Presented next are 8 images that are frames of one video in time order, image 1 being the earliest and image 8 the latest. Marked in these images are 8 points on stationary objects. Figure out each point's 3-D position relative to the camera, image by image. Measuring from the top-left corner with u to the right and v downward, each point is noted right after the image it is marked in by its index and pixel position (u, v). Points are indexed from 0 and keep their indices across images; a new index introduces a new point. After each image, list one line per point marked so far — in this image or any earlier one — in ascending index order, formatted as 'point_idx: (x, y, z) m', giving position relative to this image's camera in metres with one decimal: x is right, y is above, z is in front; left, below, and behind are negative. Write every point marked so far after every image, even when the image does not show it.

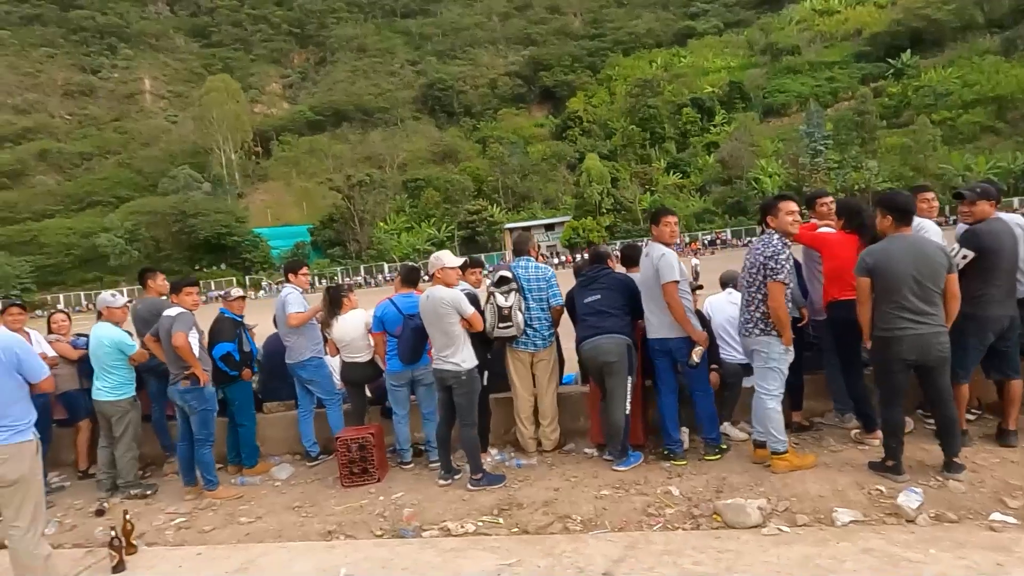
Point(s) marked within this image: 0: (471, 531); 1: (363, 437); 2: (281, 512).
0: (-0.2, -1.4, +3.9) m
1: (-1.1, -1.1, +4.8) m
2: (-1.6, -1.5, +4.5) m
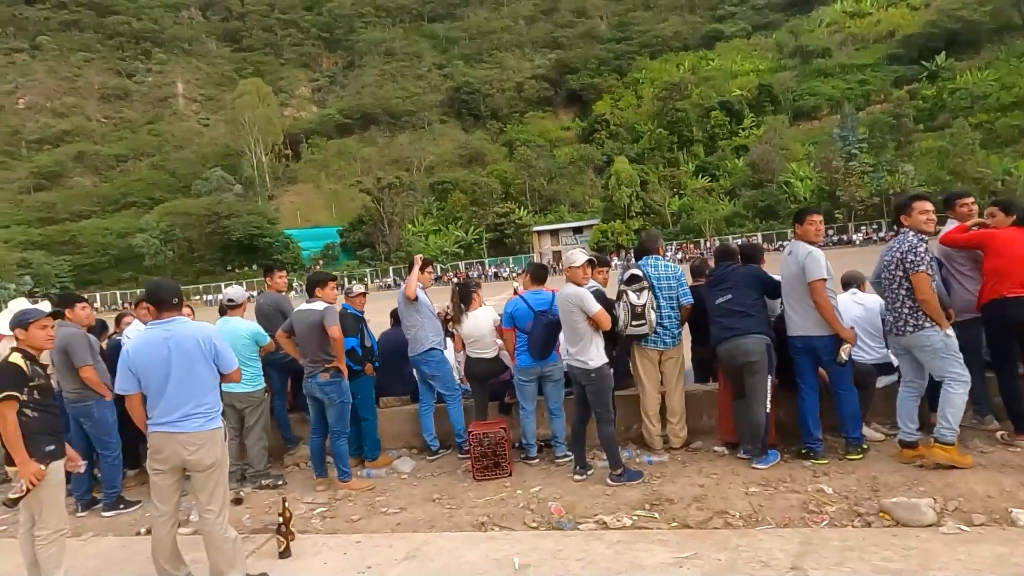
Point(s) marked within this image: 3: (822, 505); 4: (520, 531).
0: (+0.7, -1.4, +3.9) m
1: (-0.1, -1.1, +4.9) m
2: (-0.6, -1.5, +4.6) m
3: (+1.8, -1.3, +3.9) m
4: (+0.1, -1.5, +3.9) m
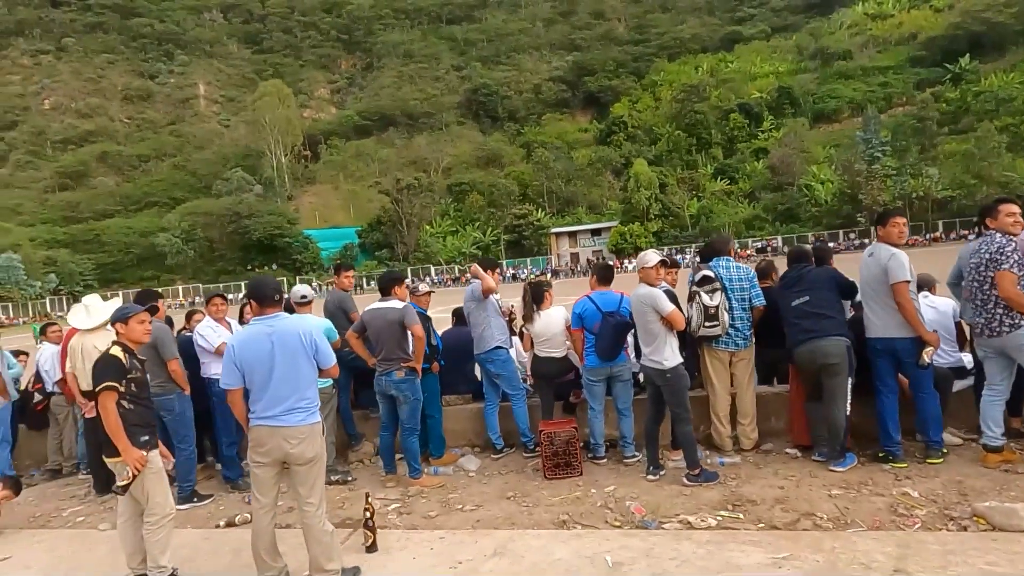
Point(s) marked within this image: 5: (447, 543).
0: (+1.2, -1.4, +3.9) m
1: (+0.4, -1.1, +4.9) m
2: (-0.1, -1.5, +4.6) m
3: (+2.3, -1.3, +3.8) m
4: (+0.6, -1.5, +4.0) m
5: (-0.4, -1.5, +4.0) m
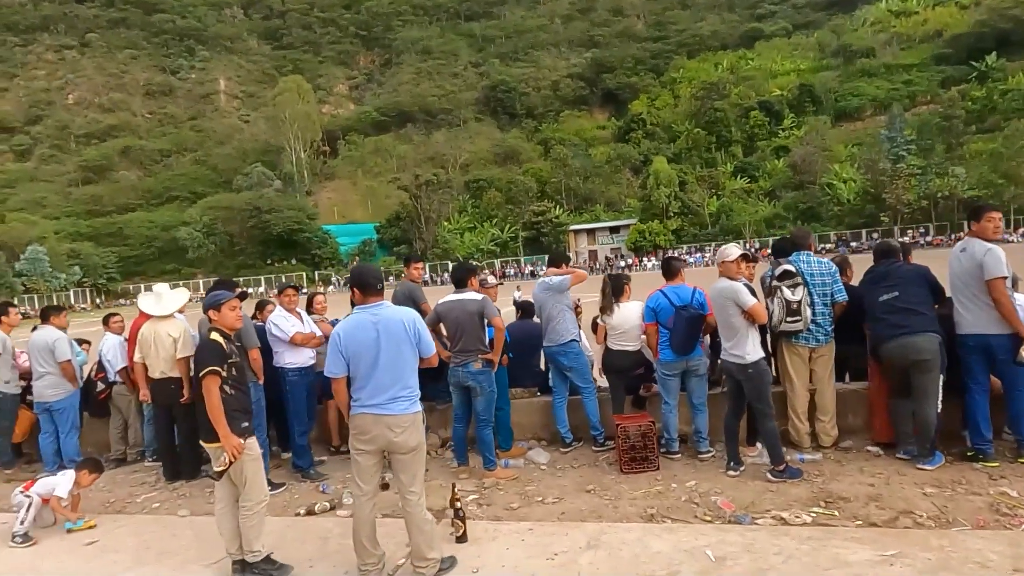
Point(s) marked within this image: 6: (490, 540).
0: (+1.7, -1.4, +3.8) m
1: (+1.0, -1.0, +4.9) m
2: (+0.5, -1.4, +4.6) m
3: (+2.9, -1.3, +3.8) m
4: (+1.1, -1.4, +3.9) m
5: (+0.1, -1.5, +4.0) m
6: (-0.1, -1.5, +3.9) m
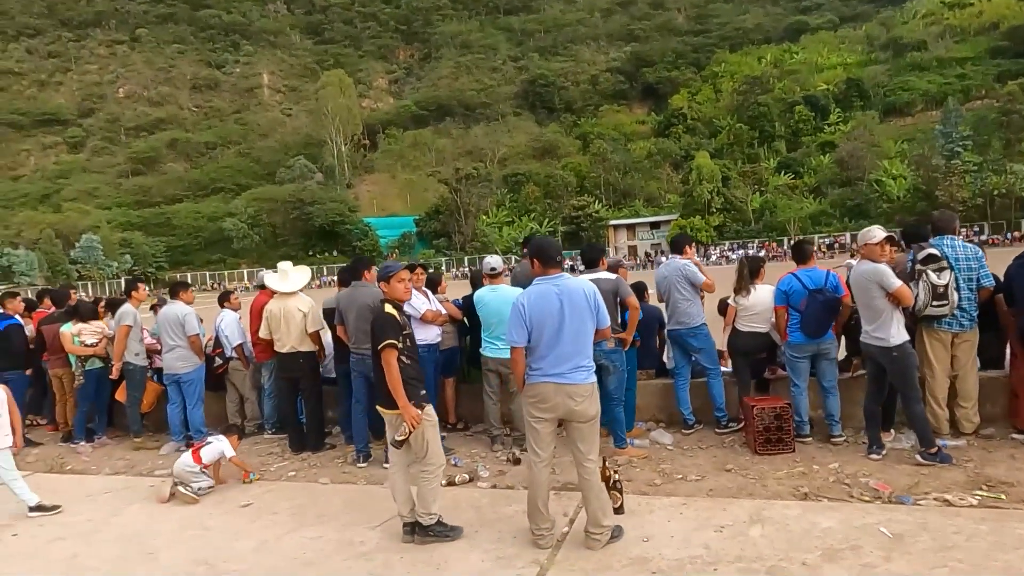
0: (+2.7, -1.2, +3.8) m
1: (+2.0, -0.9, +4.8) m
2: (+1.4, -1.3, +4.6) m
3: (+3.8, -1.2, +3.7) m
4: (+2.1, -1.3, +3.9) m
5: (+1.1, -1.3, +4.0) m
6: (+0.8, -1.4, +4.0) m
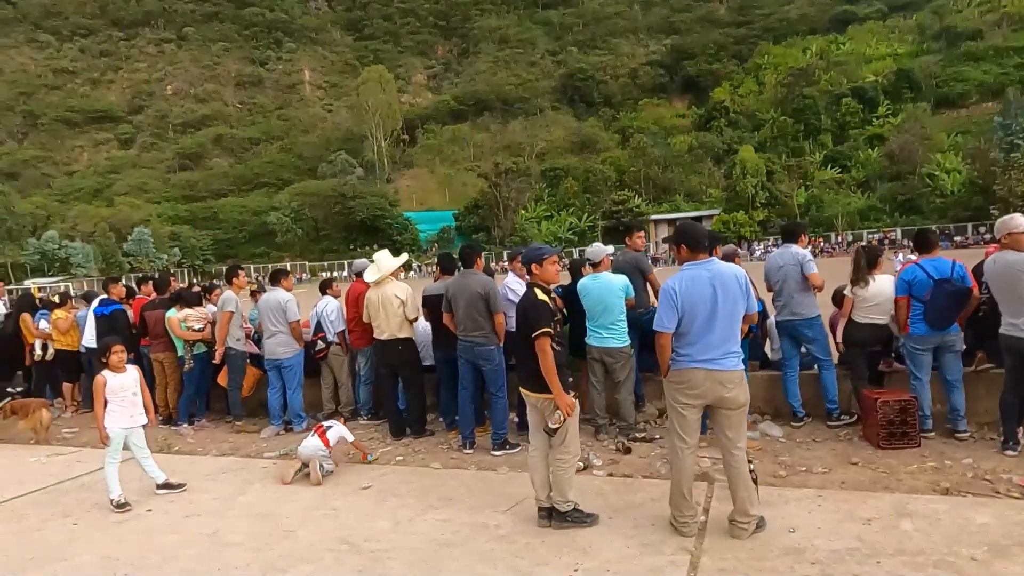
0: (+3.5, -1.2, +3.6) m
1: (+2.8, -0.8, +4.7) m
2: (+2.3, -1.2, +4.5) m
3: (+4.6, -1.1, +3.4) m
4: (+2.8, -1.2, +3.8) m
5: (+1.9, -1.3, +3.9) m
6: (+1.6, -1.3, +3.9) m
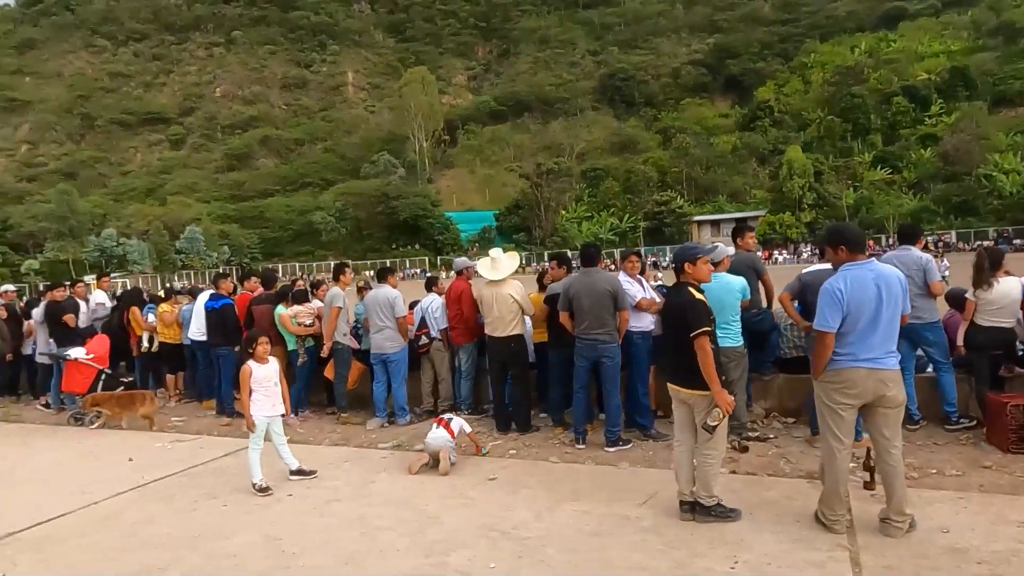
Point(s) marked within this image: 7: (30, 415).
0: (+4.3, -1.2, +3.5) m
1: (+3.7, -0.8, +4.7) m
2: (+3.2, -1.2, +4.5) m
3: (+5.4, -1.2, +3.3) m
4: (+3.7, -1.2, +3.7) m
5: (+2.8, -1.3, +3.9) m
6: (+2.5, -1.3, +3.9) m
7: (-6.1, -1.6, +8.4) m
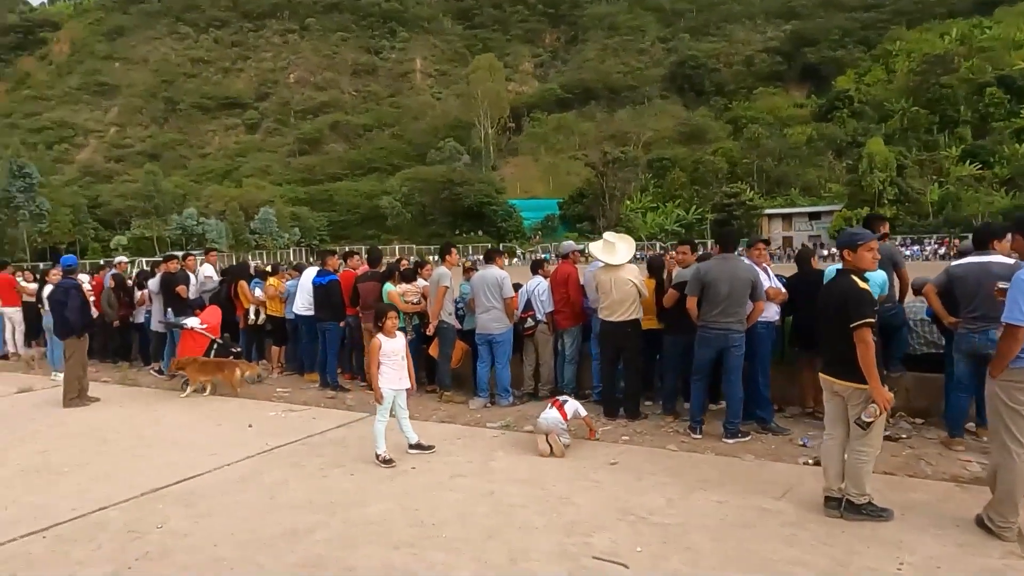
0: (+5.1, -1.3, +3.1) m
1: (+4.6, -0.8, +4.3) m
2: (+4.0, -1.2, +4.2) m
3: (+6.2, -1.2, +2.8) m
4: (+4.5, -1.3, +3.3) m
5: (+3.6, -1.3, +3.6) m
6: (+3.3, -1.3, +3.6) m
7: (-4.9, -1.2, +8.8) m
